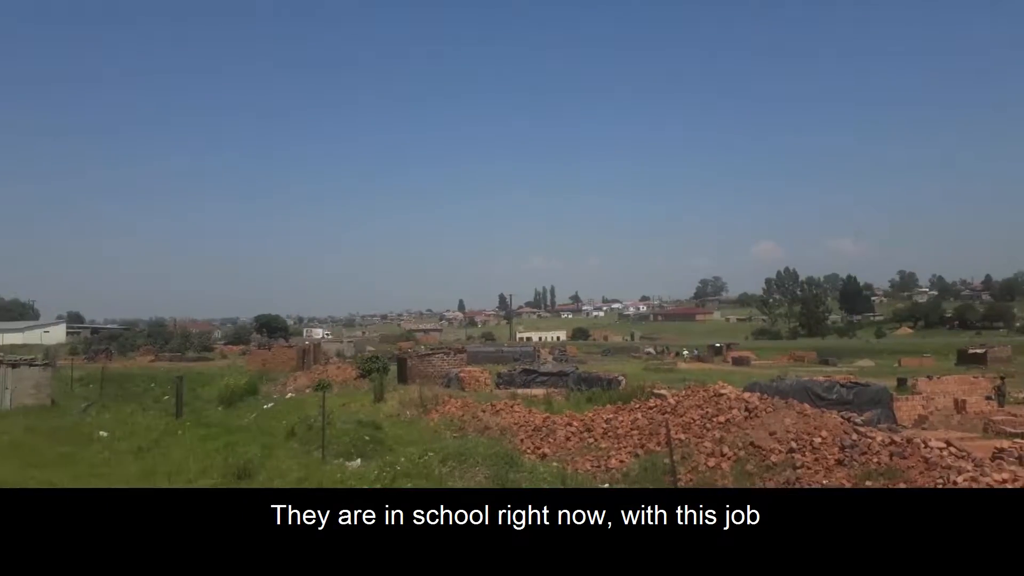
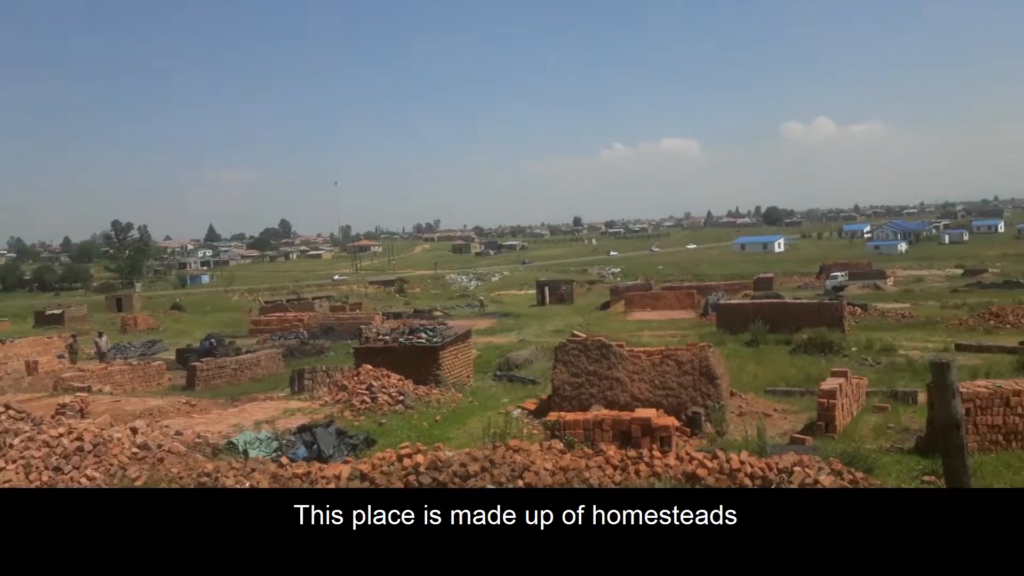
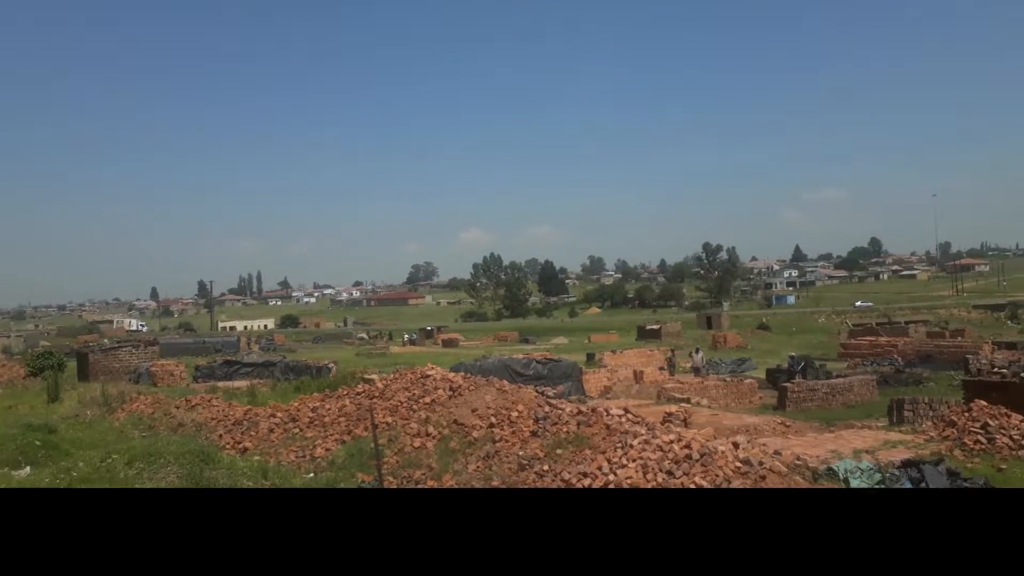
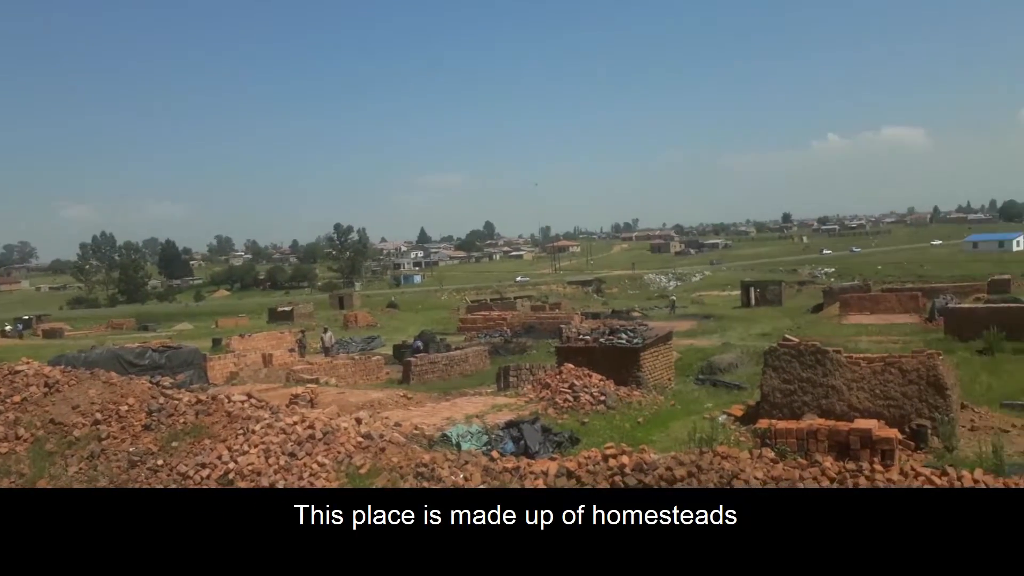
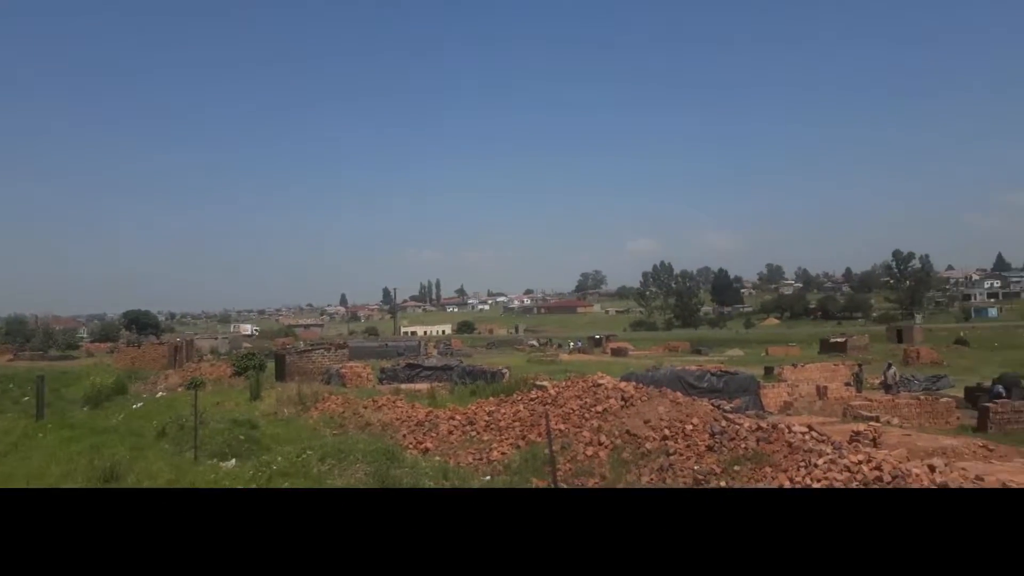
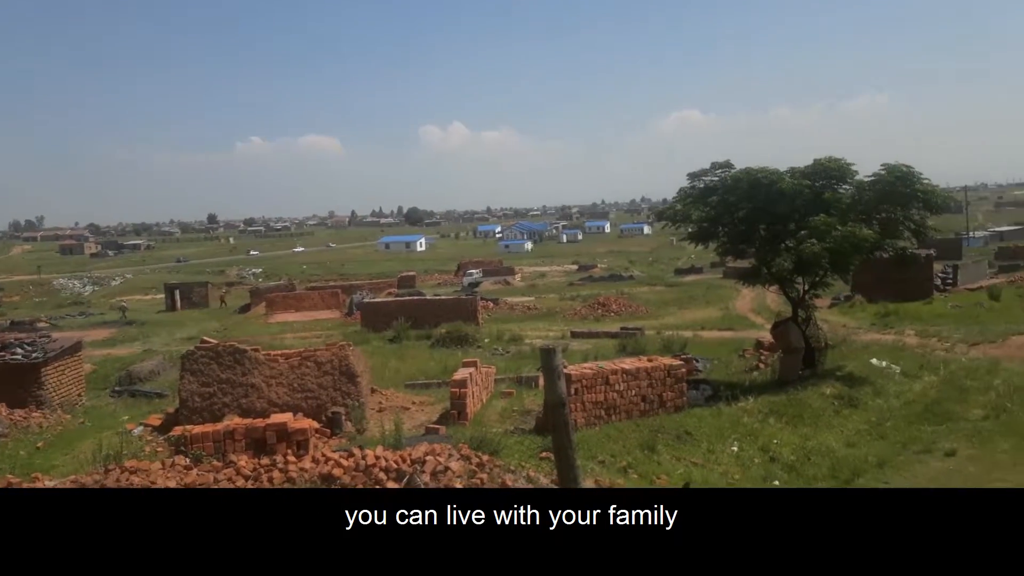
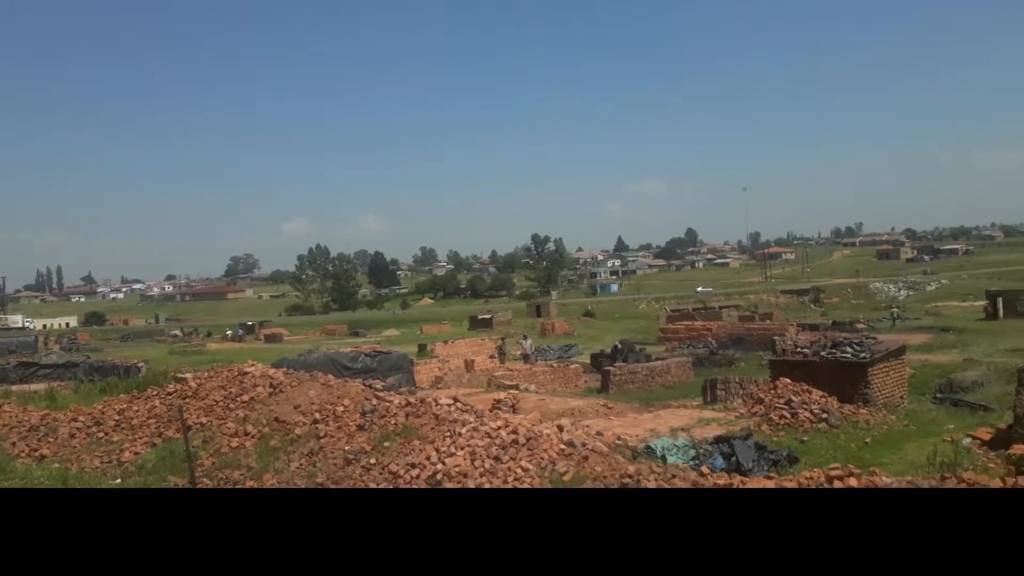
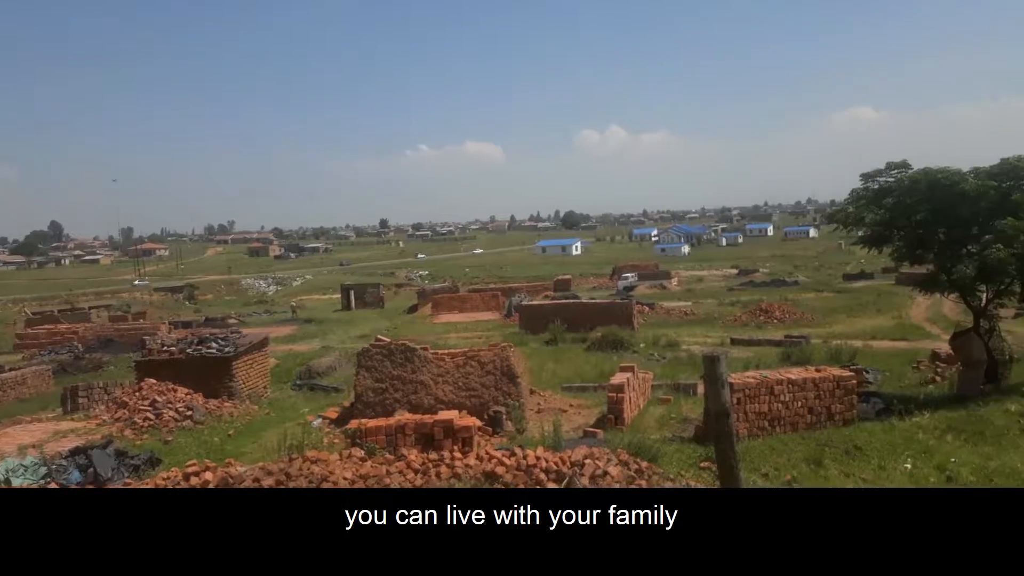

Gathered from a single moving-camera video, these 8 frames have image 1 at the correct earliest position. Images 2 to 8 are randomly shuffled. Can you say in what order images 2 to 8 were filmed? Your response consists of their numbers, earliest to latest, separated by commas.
5, 3, 7, 4, 2, 8, 6
